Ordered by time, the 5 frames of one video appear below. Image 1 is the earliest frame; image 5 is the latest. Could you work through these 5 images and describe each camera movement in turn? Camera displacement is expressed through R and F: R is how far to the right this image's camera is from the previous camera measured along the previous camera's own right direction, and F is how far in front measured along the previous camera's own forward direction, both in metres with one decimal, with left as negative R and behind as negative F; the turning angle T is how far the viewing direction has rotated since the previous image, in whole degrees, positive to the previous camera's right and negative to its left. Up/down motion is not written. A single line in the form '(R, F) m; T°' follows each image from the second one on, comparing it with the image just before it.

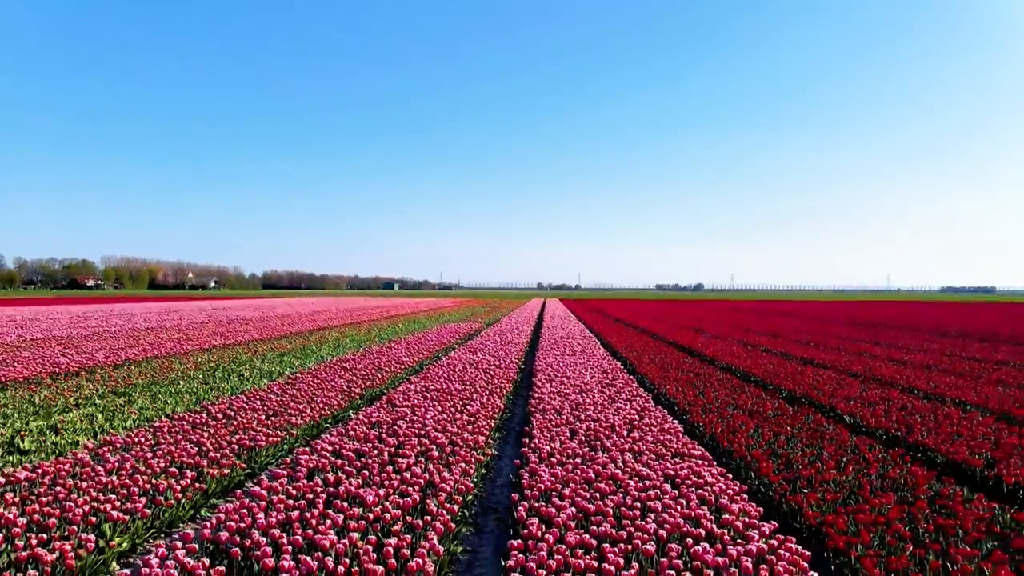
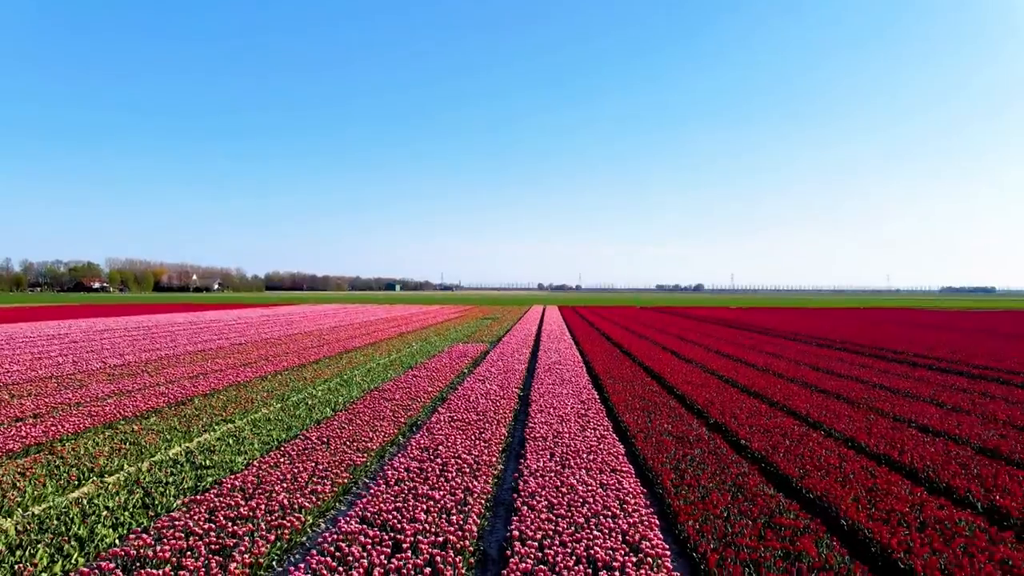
(0.0, -1.9) m; 0°
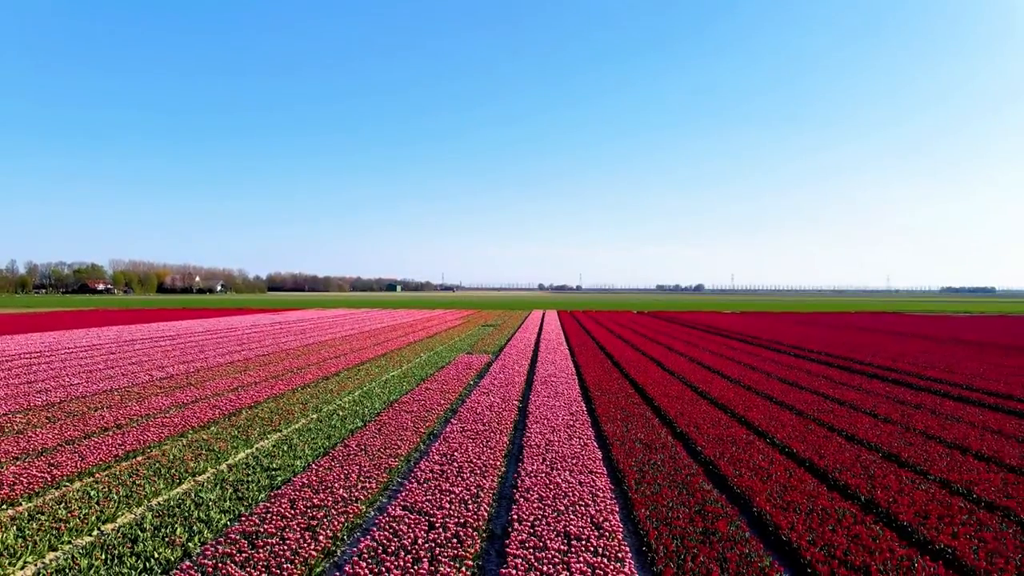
(0.0, -1.4) m; 0°
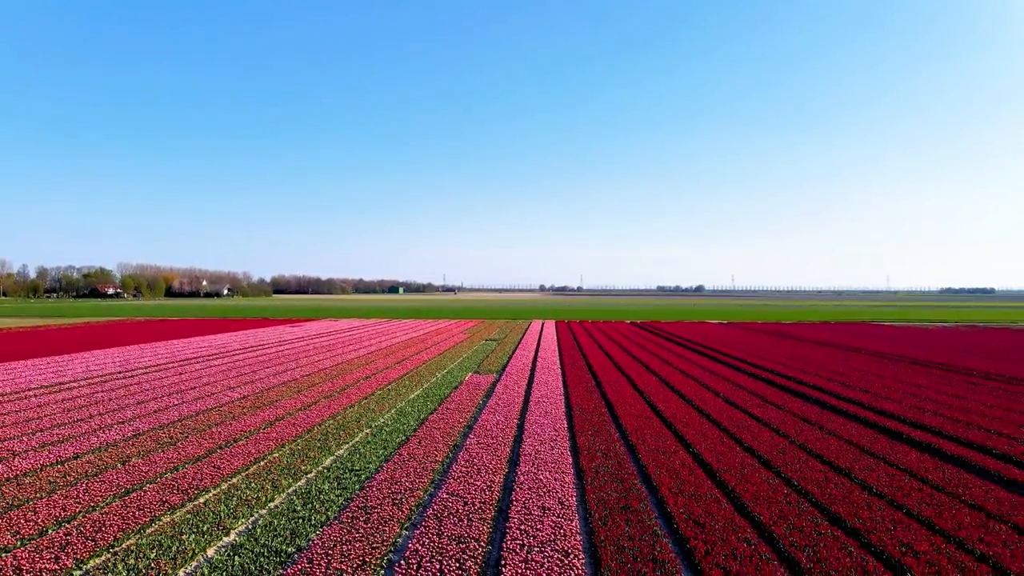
(0.0, -3.4) m; 0°
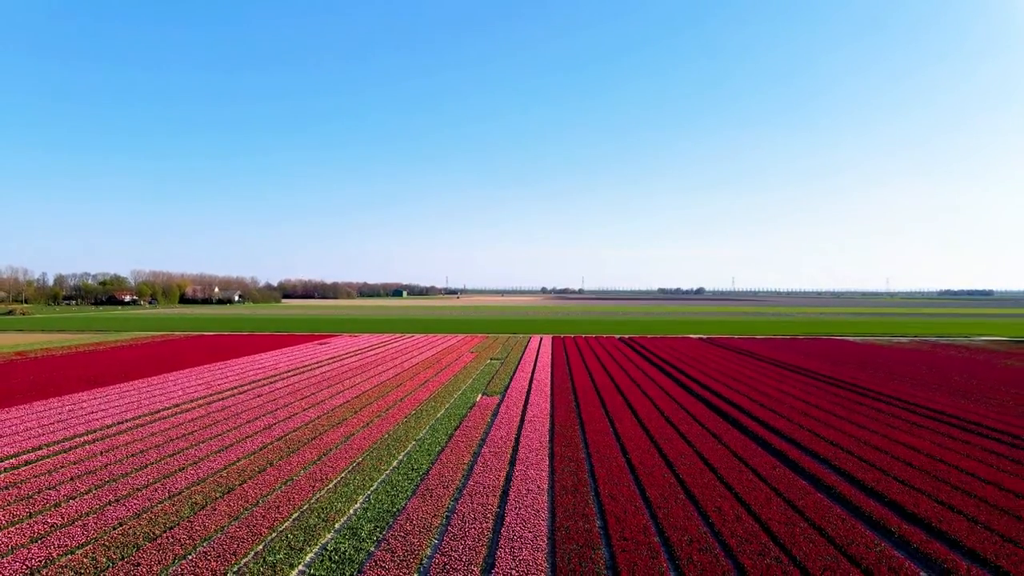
(+0.1, -6.1) m; 0°
